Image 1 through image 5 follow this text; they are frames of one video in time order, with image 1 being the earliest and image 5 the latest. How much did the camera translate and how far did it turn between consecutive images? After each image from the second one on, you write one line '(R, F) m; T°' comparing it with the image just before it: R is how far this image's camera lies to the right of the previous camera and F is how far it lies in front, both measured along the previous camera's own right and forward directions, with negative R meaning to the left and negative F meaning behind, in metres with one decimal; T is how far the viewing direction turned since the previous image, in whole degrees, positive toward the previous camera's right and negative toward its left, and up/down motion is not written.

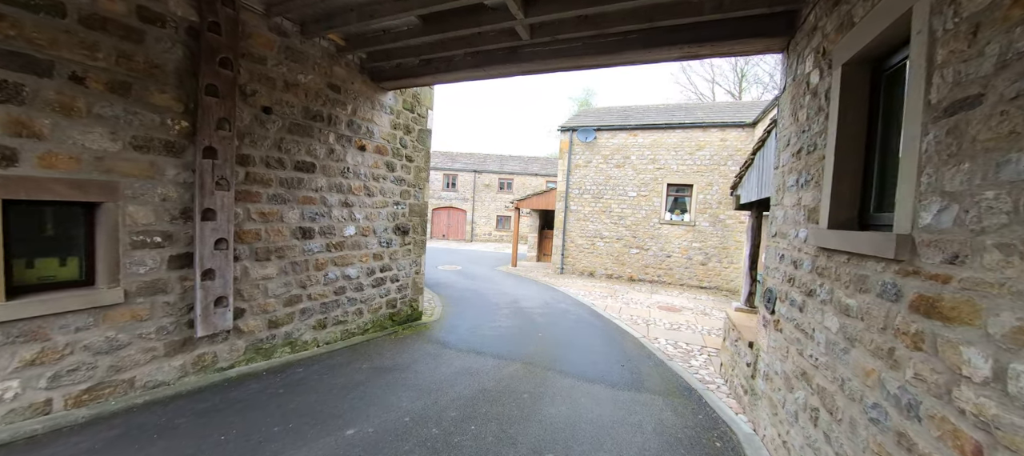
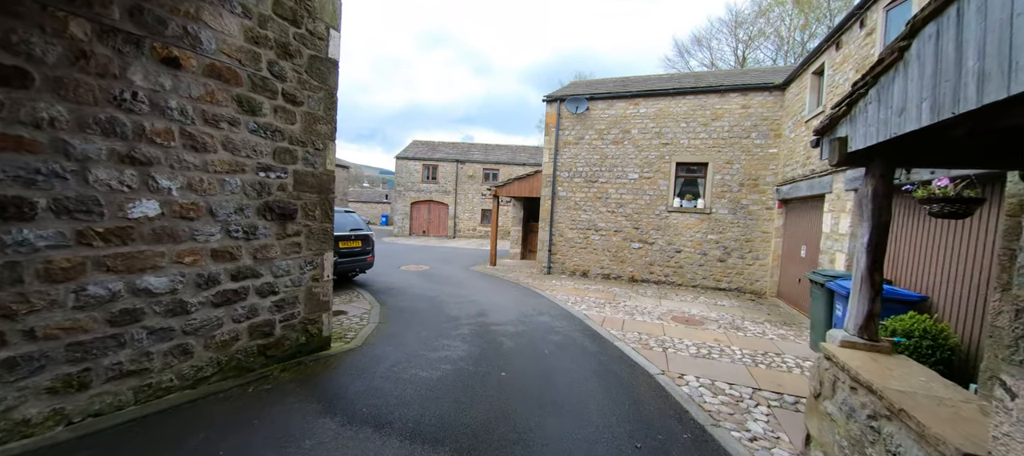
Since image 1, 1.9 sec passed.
(+0.5, +2.2) m; +1°
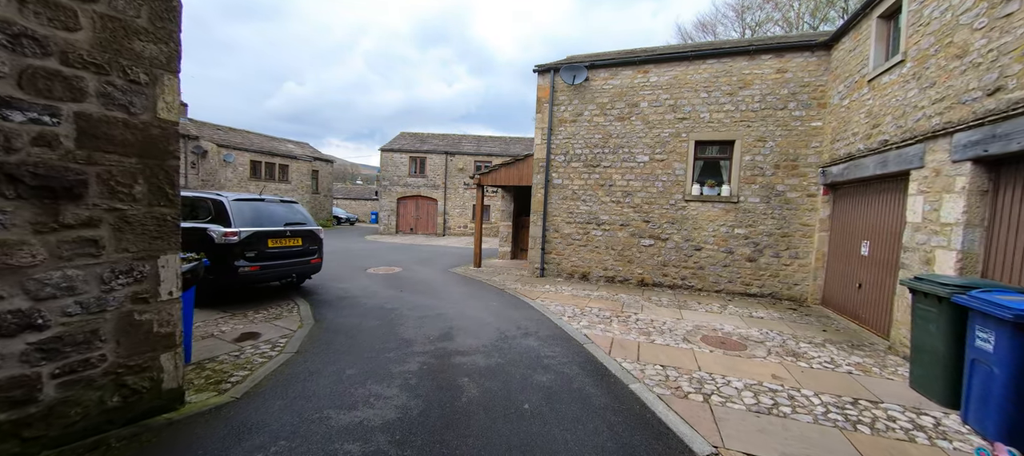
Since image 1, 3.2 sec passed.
(+0.3, +1.6) m; 0°
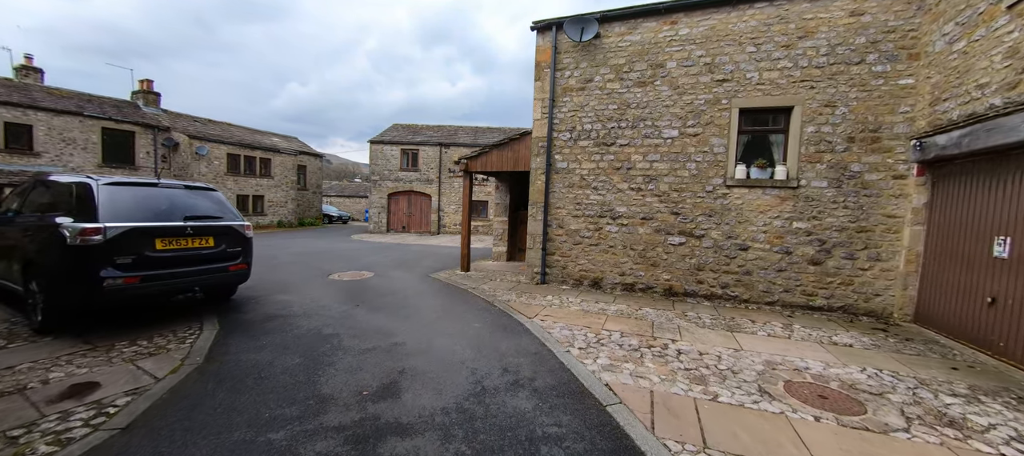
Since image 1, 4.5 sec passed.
(+0.2, +1.6) m; -1°
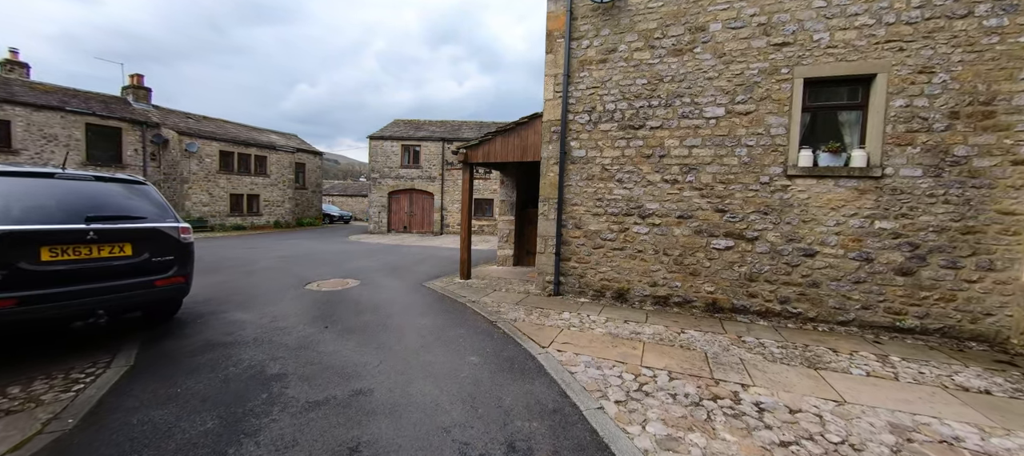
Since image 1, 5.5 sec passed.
(0.0, +1.1) m; -1°
